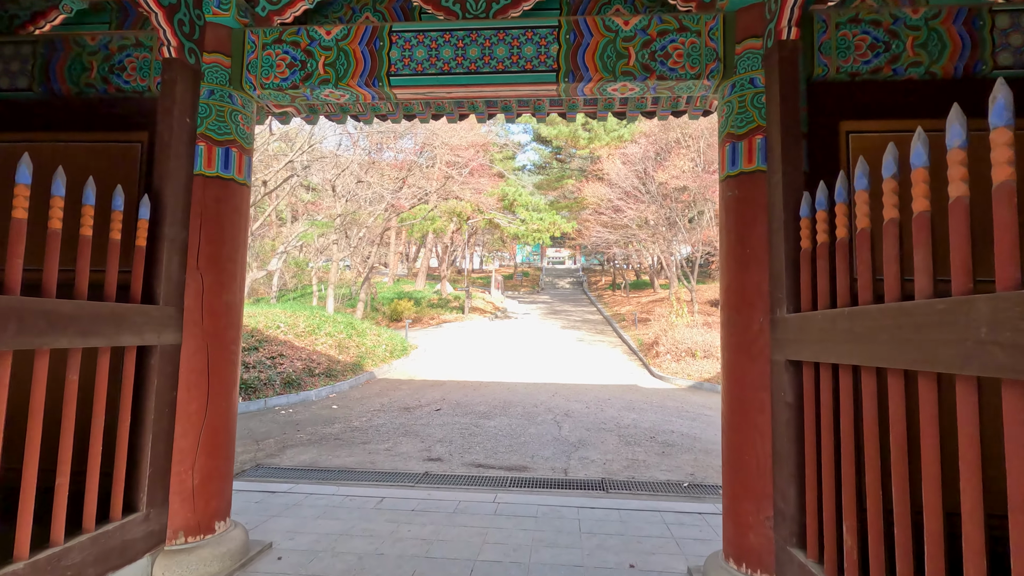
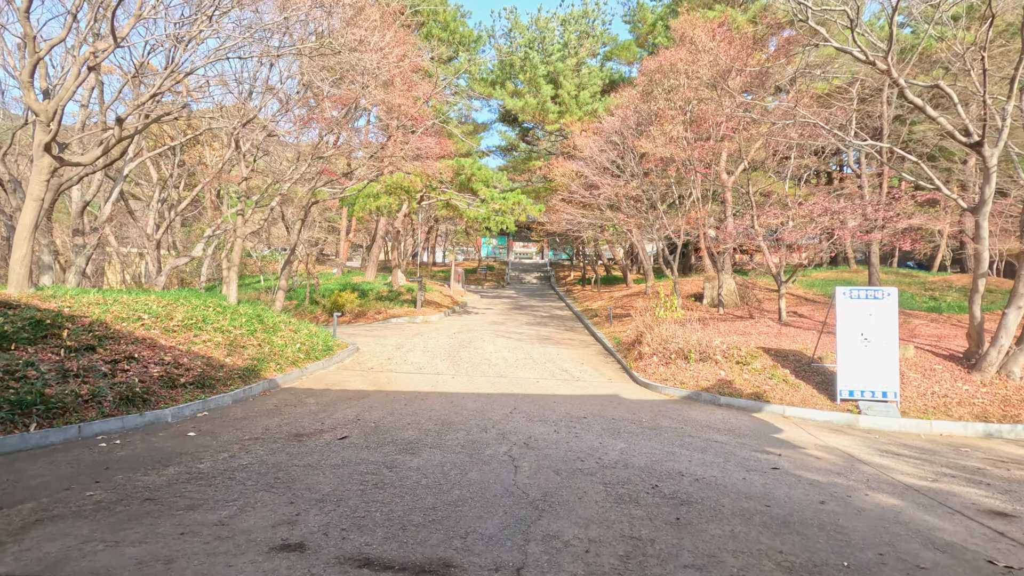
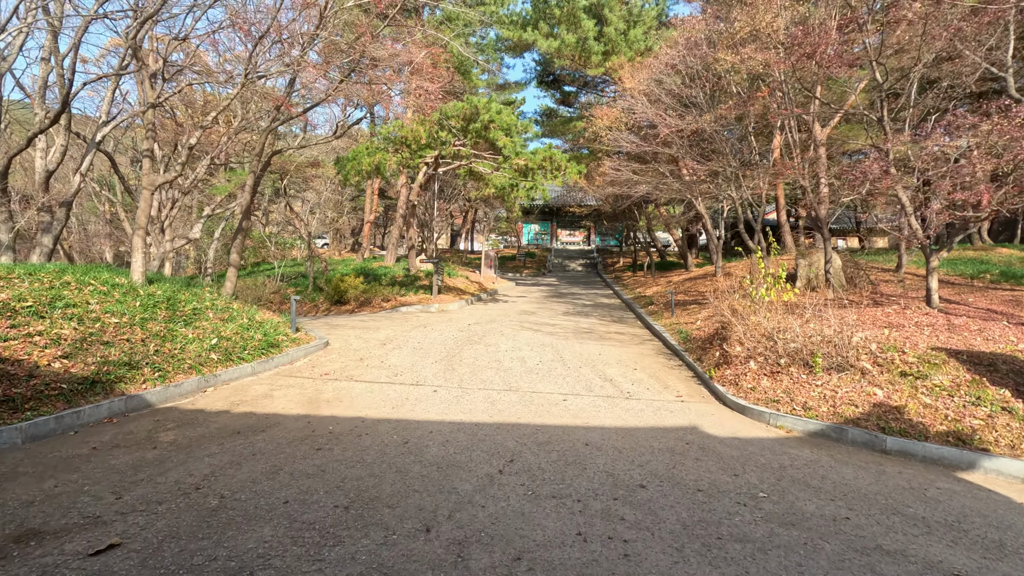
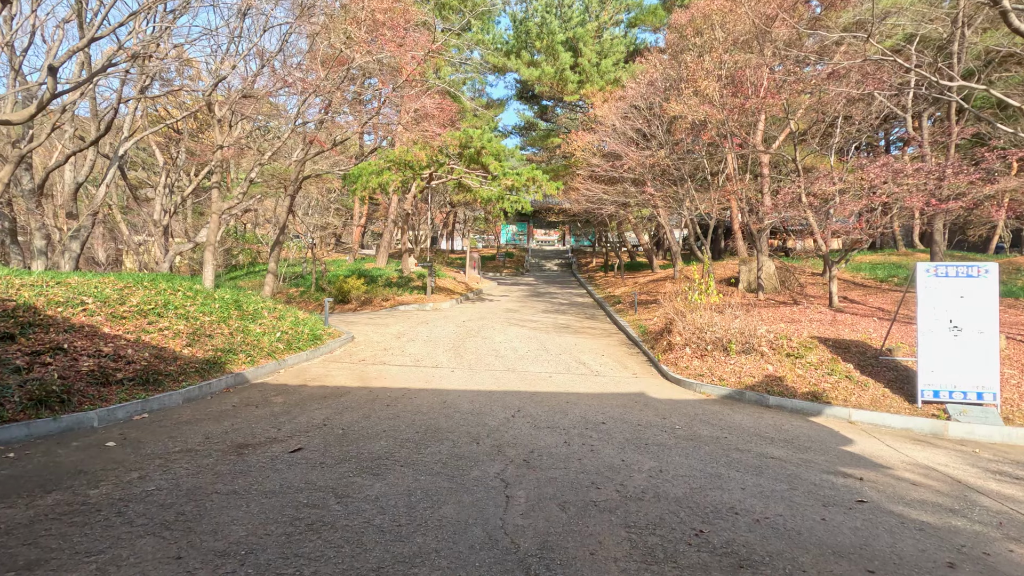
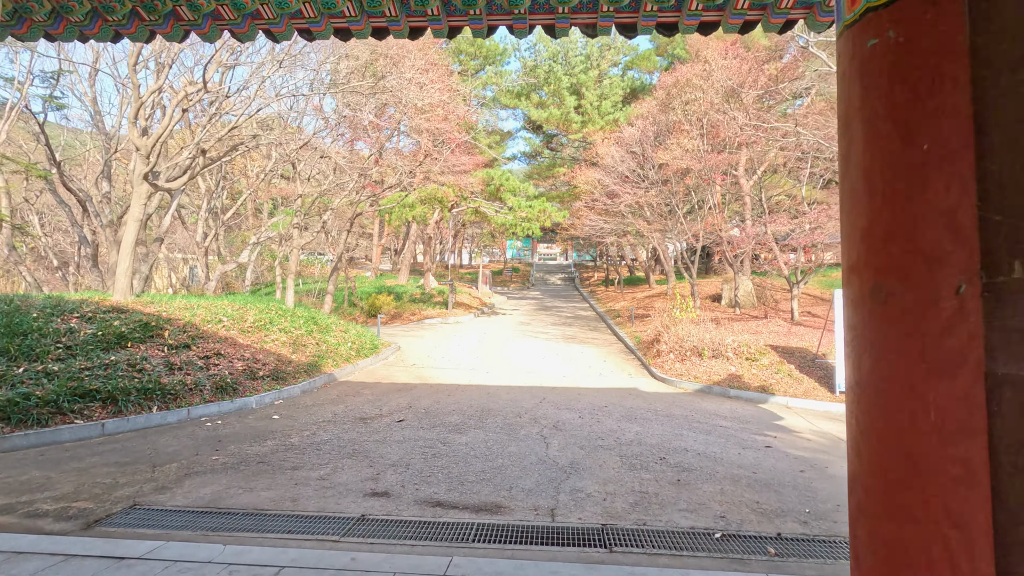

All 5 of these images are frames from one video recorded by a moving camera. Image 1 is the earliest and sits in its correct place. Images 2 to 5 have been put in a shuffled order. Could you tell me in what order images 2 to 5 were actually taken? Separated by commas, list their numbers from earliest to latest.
5, 2, 4, 3
